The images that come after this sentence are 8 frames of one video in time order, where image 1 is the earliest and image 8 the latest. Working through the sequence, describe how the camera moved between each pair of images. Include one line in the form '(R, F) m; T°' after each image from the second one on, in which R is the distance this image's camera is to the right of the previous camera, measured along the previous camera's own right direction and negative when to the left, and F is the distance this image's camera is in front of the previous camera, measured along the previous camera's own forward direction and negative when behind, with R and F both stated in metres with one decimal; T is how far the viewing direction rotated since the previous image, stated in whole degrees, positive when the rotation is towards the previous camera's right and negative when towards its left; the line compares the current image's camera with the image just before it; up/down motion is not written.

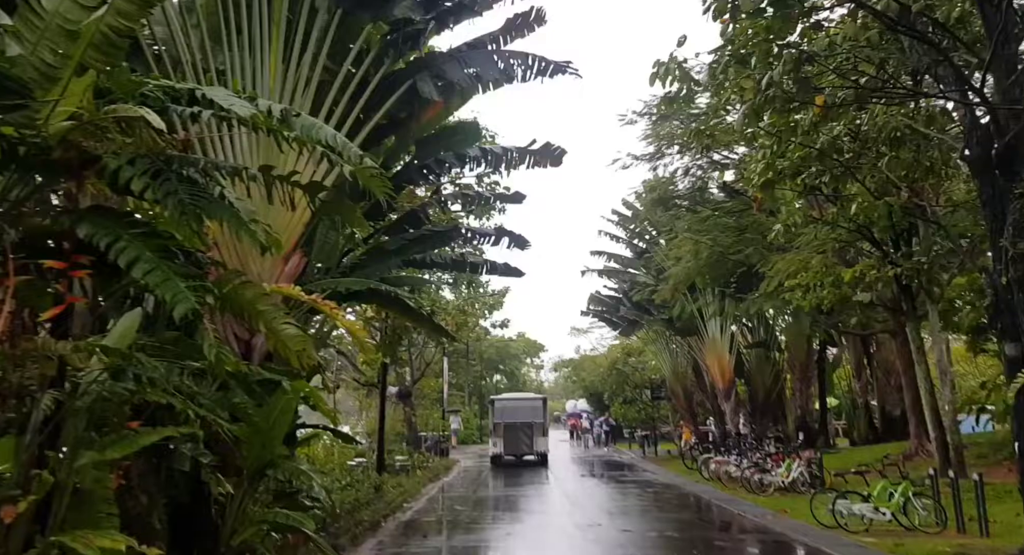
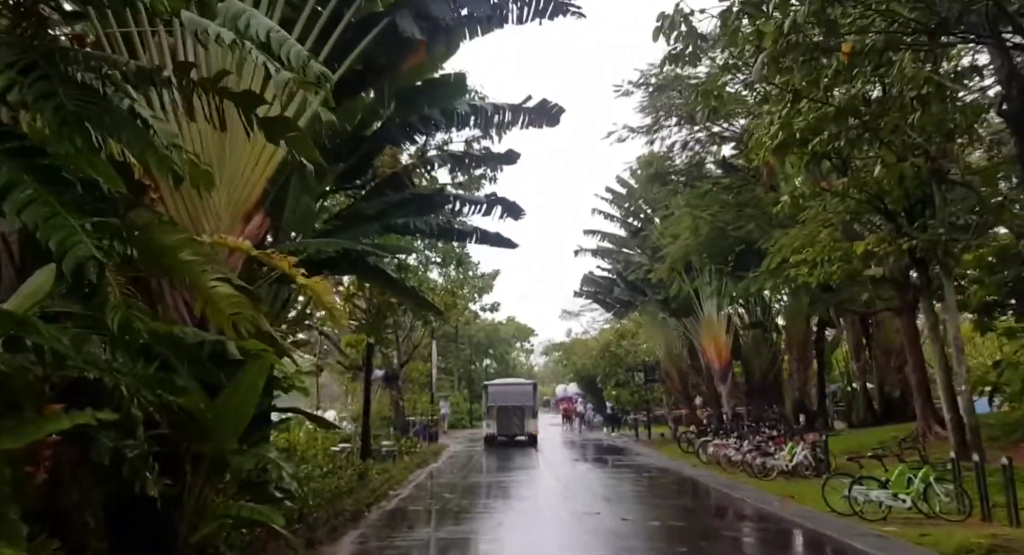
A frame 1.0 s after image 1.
(0.0, +0.9) m; +1°
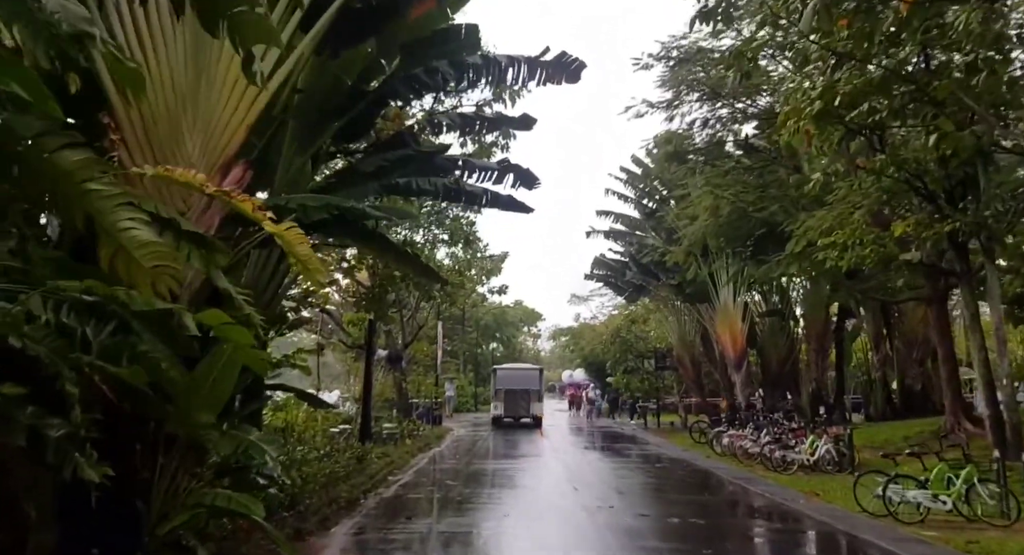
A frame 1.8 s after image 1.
(-0.1, +0.8) m; -1°
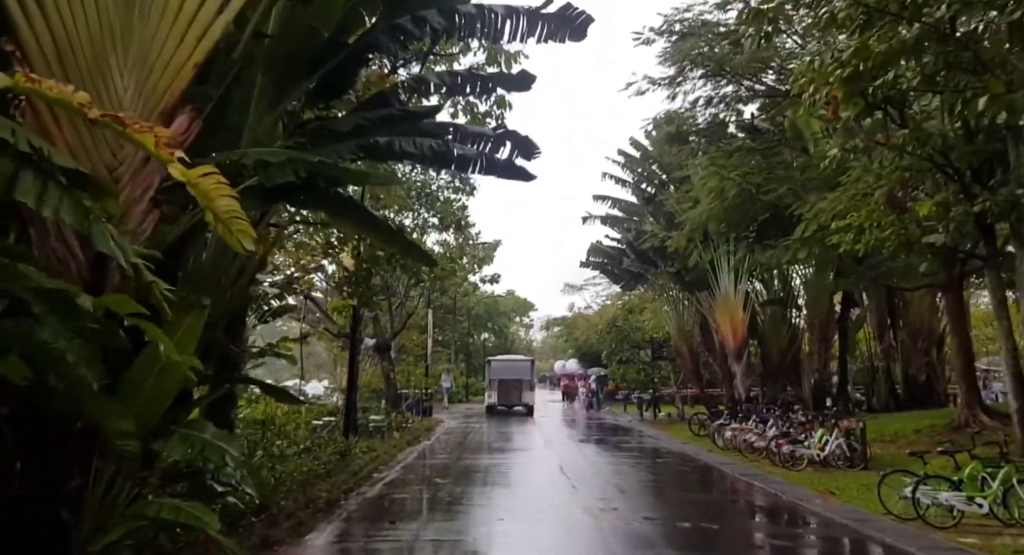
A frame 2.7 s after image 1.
(-0.1, +1.0) m; +1°
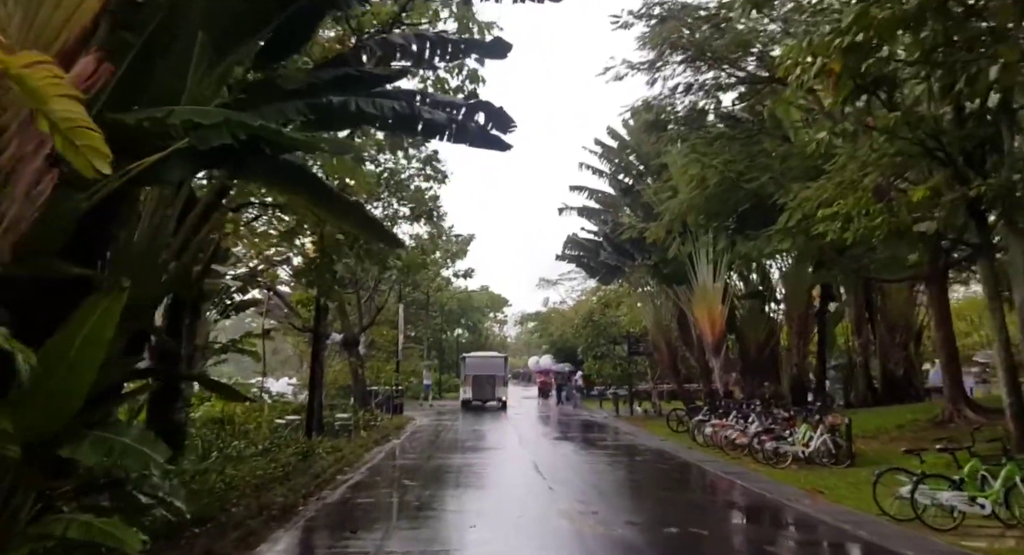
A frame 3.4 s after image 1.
(0.0, +0.7) m; +2°
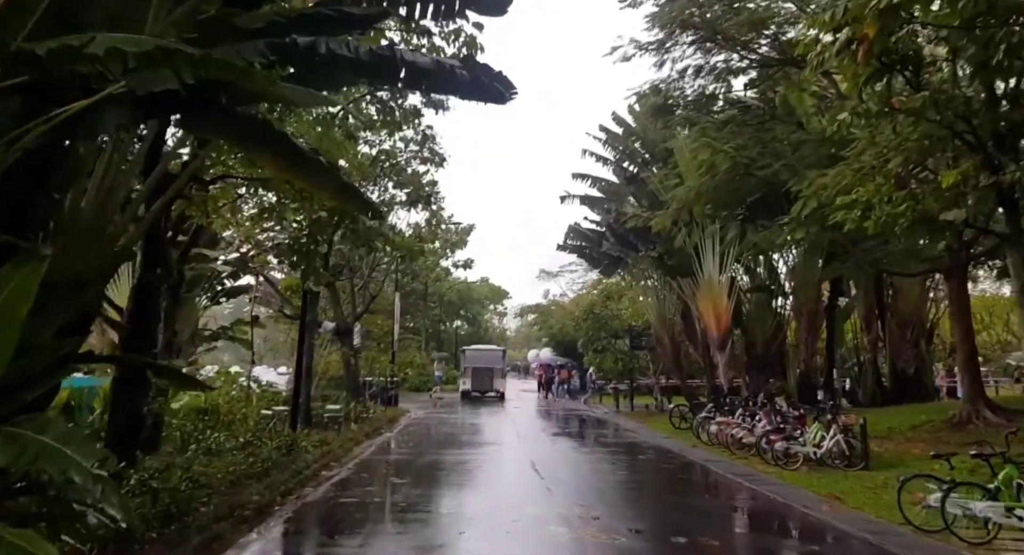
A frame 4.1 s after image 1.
(0.0, +0.8) m; 0°
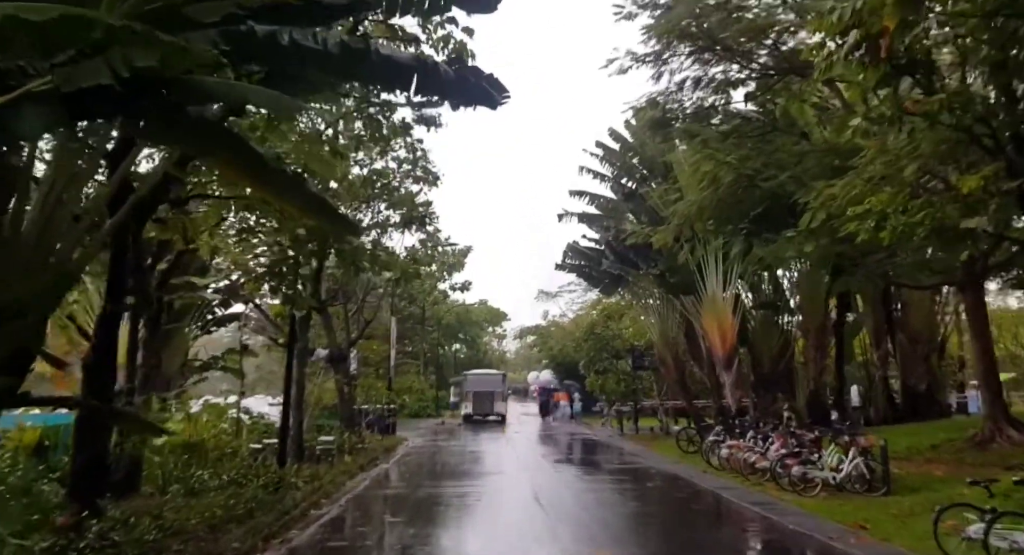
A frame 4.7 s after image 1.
(0.0, +0.6) m; 0°
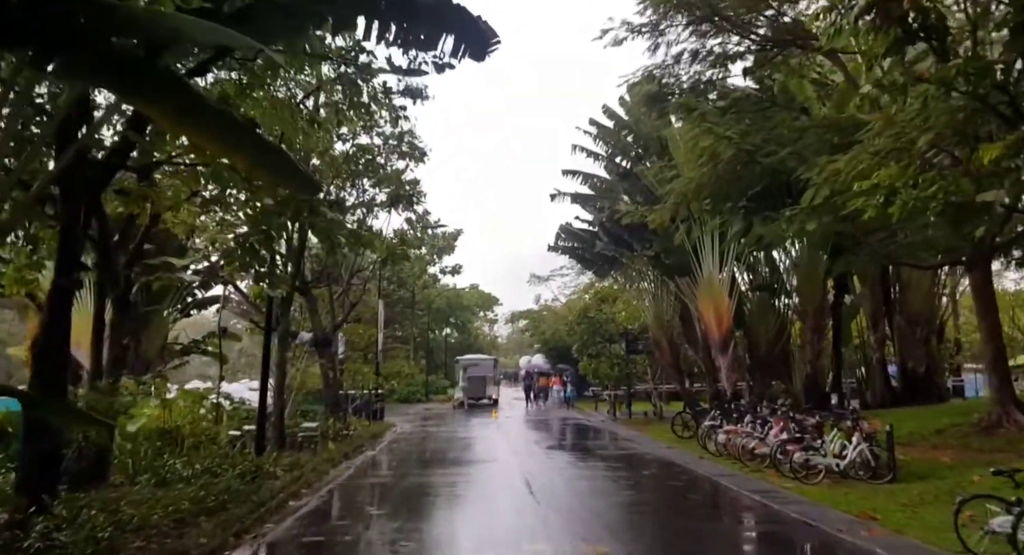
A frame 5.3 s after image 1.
(0.0, +0.6) m; +1°
